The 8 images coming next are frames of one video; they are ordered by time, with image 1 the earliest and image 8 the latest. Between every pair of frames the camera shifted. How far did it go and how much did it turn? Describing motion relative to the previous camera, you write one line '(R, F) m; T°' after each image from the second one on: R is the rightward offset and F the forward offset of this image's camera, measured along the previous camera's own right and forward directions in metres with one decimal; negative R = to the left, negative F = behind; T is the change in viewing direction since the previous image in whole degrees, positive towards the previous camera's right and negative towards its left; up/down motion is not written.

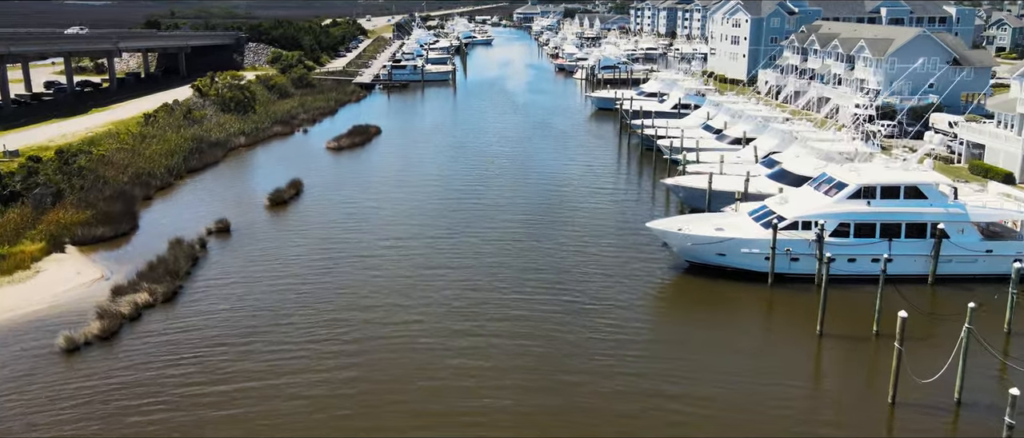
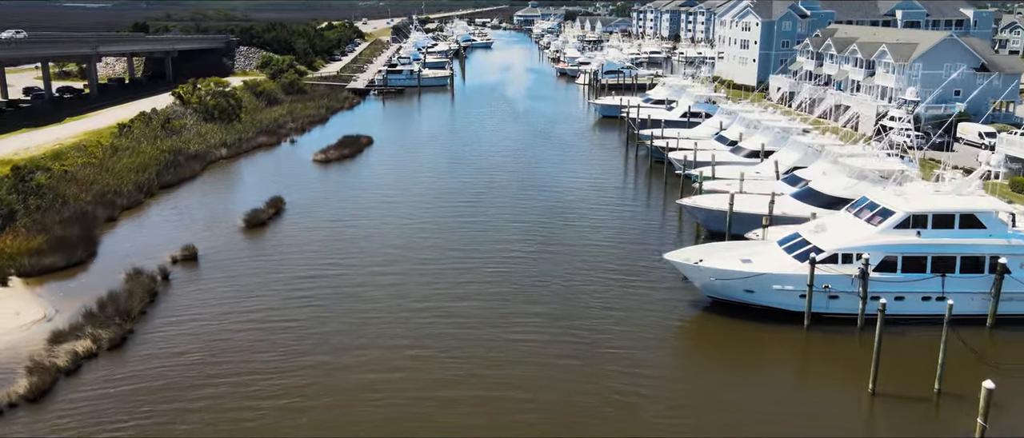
(0.0, +2.8) m; 0°
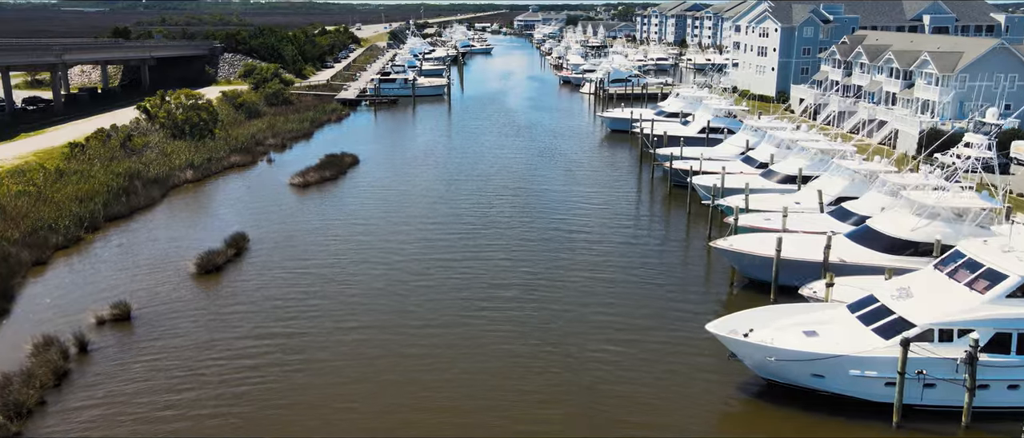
(0.0, +4.4) m; 0°
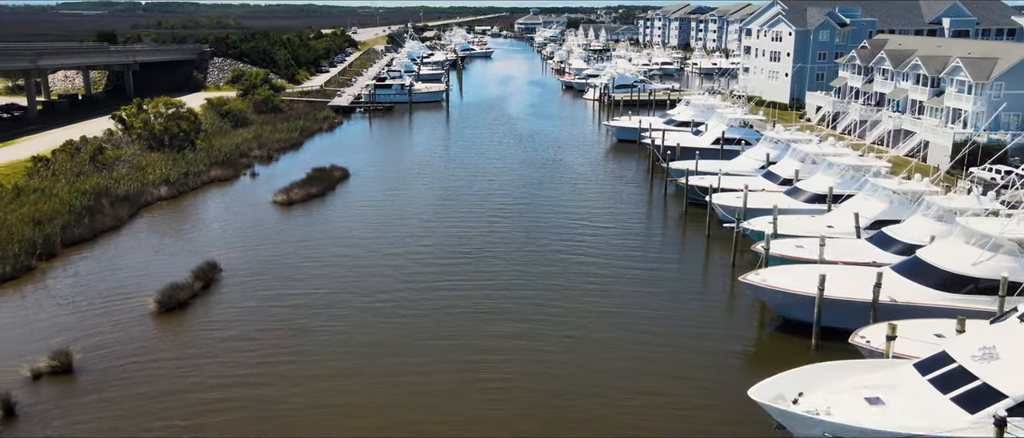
(0.0, +2.8) m; 0°
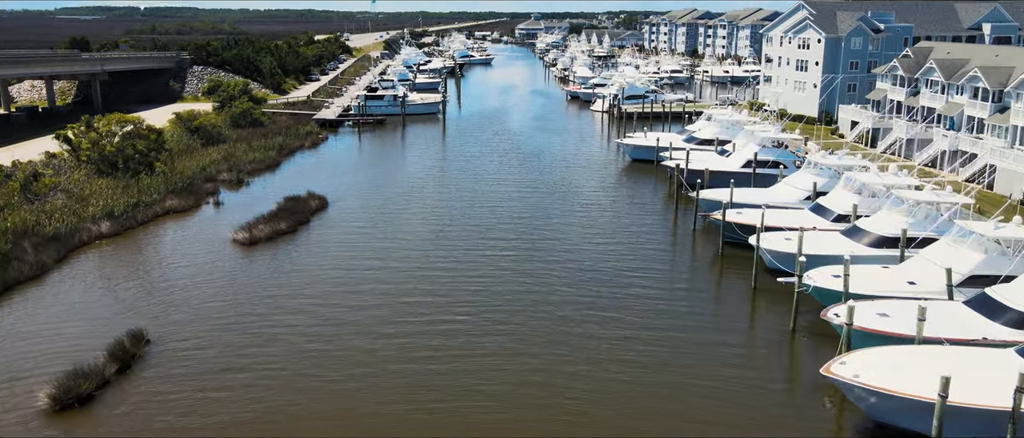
(-0.1, +5.0) m; 0°
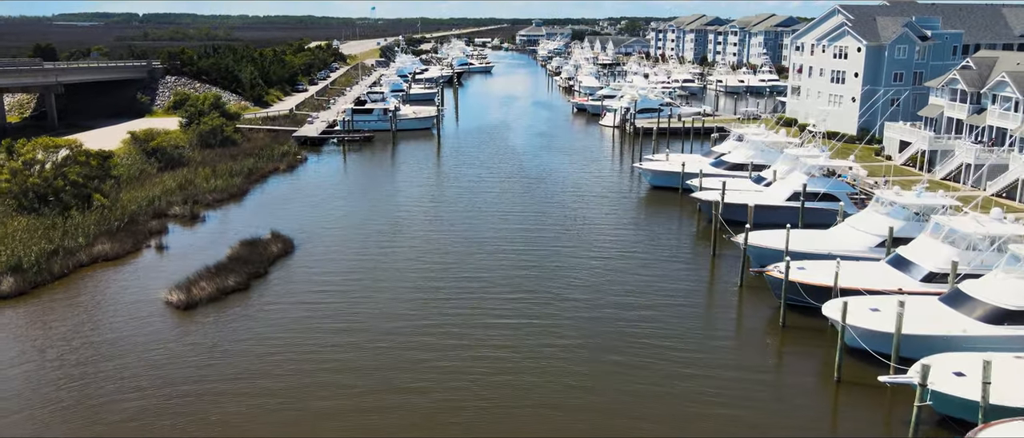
(-0.1, +5.6) m; 0°
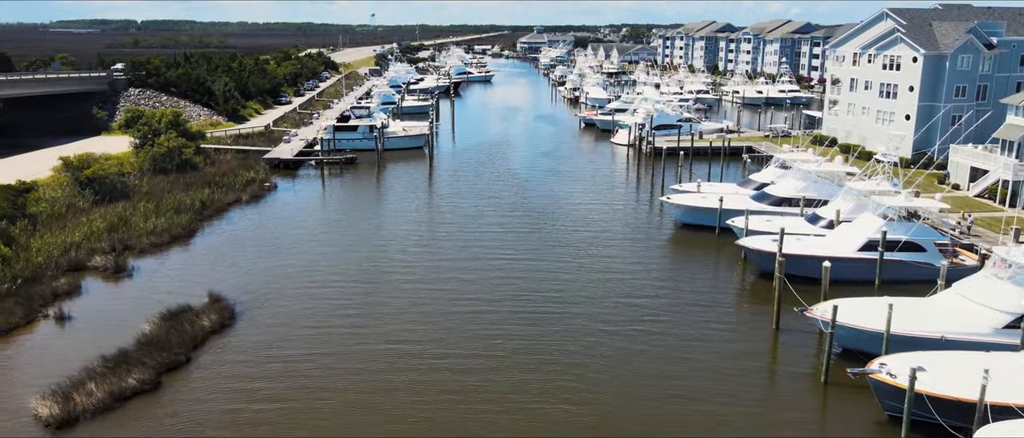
(-0.1, +6.1) m; 0°
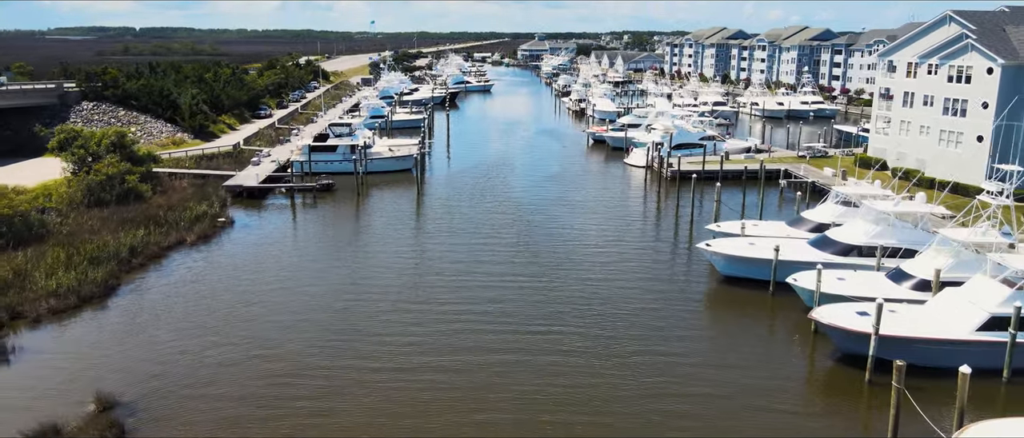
(0.0, +6.2) m; 0°
